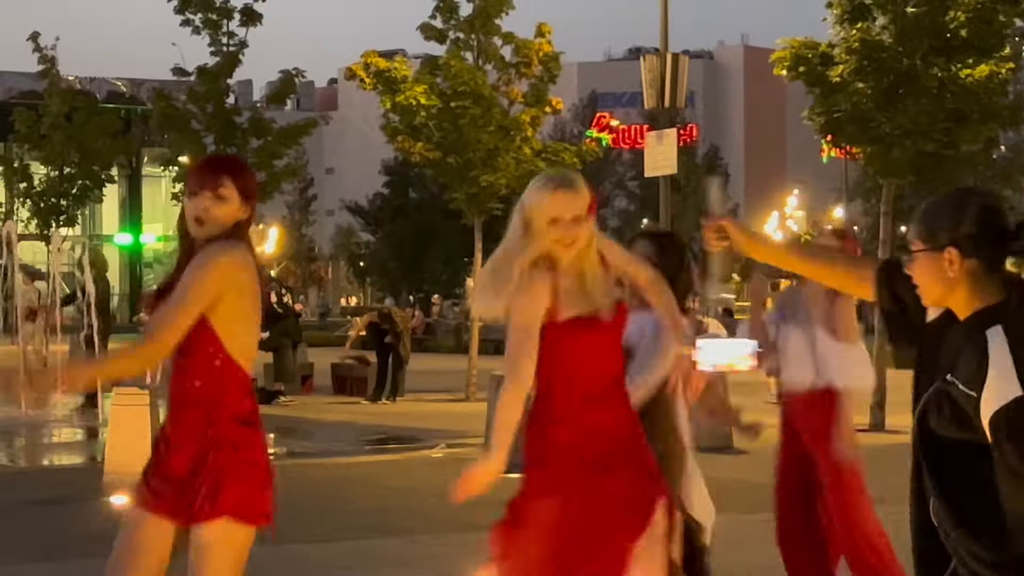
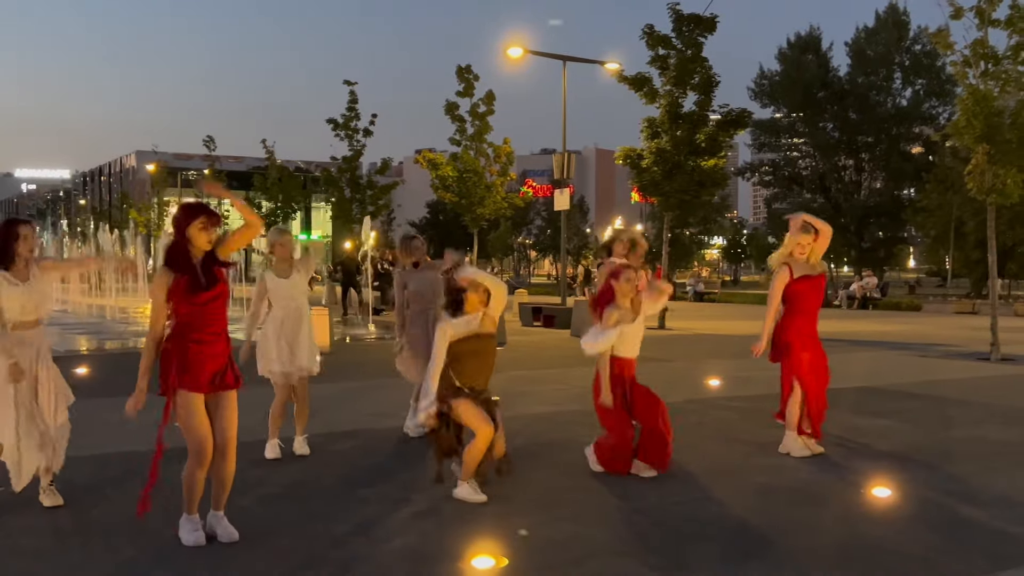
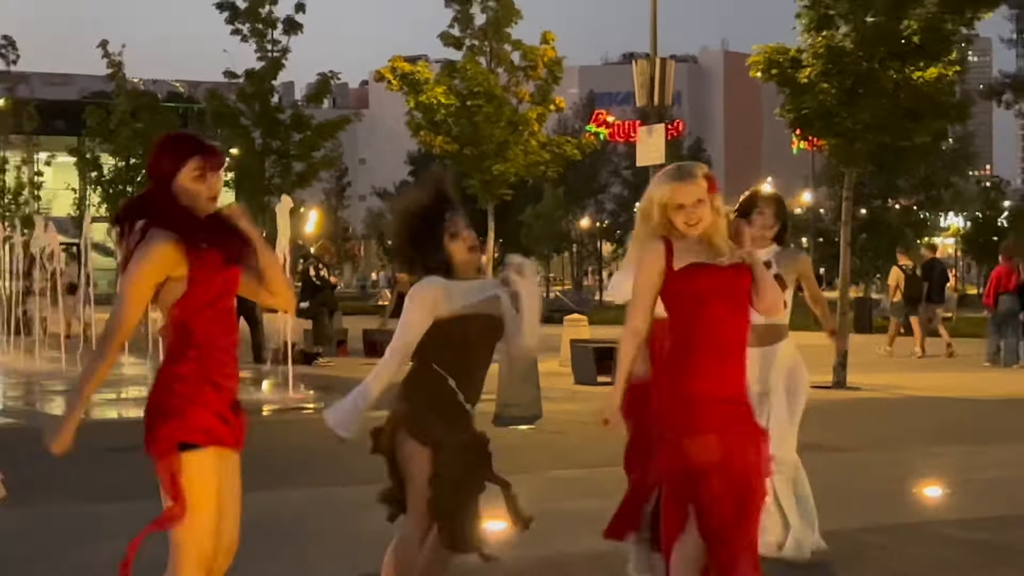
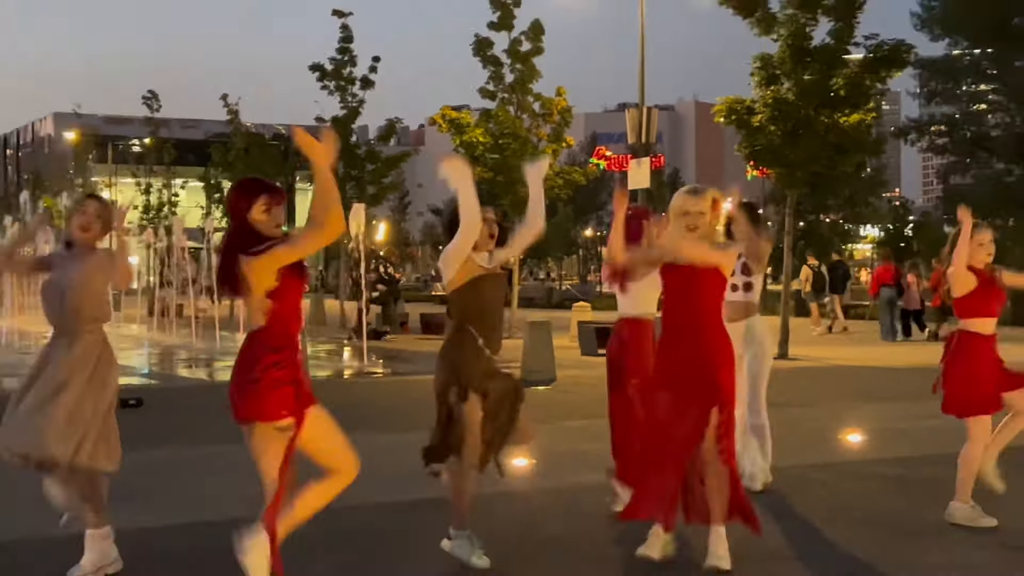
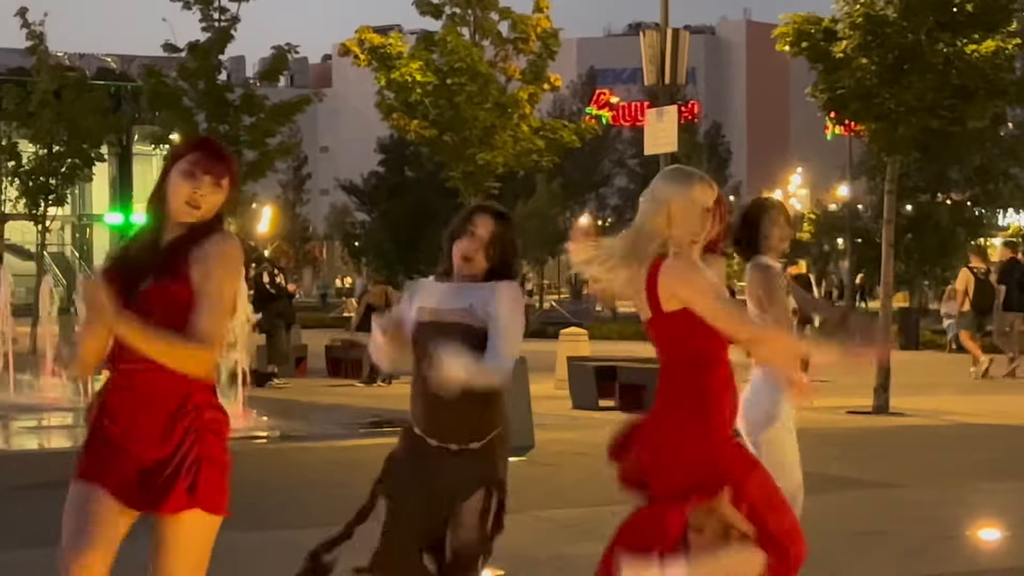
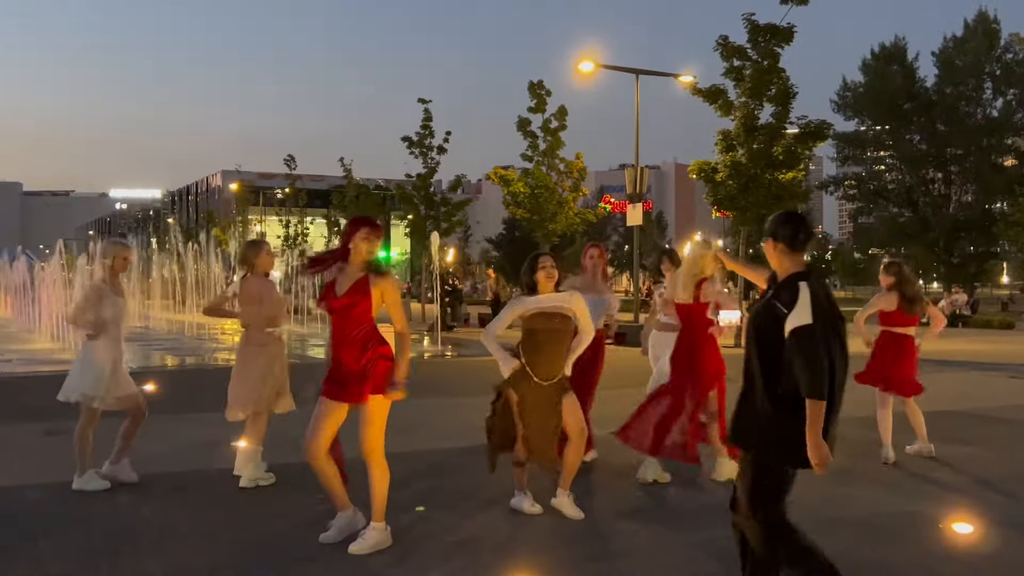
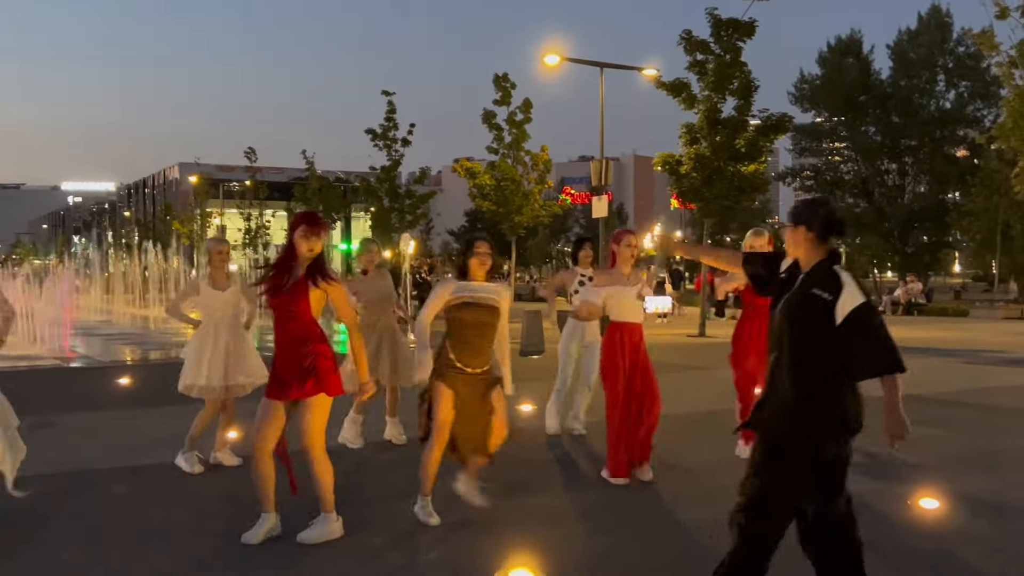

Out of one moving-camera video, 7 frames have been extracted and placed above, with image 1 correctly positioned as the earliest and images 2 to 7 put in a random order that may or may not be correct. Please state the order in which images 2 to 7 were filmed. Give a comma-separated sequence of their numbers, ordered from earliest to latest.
5, 3, 4, 6, 7, 2
